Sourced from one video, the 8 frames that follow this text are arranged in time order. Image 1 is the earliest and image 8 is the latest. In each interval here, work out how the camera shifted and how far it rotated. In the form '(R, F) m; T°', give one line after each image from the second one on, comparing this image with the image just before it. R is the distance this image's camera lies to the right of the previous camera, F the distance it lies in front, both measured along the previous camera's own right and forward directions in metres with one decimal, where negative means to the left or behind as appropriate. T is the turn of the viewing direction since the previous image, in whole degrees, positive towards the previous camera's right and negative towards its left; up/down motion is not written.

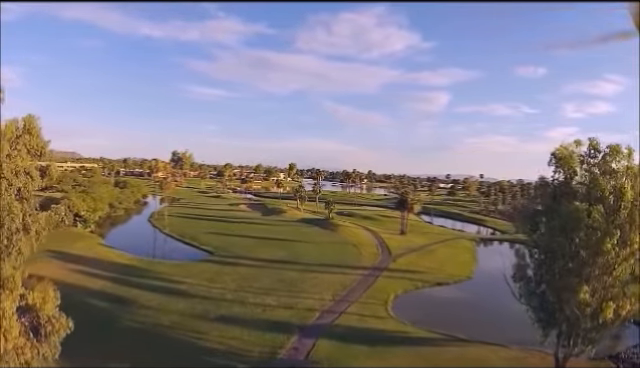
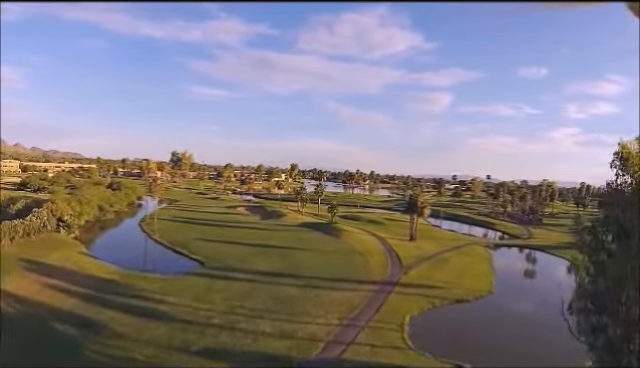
(-0.1, +2.1) m; 0°
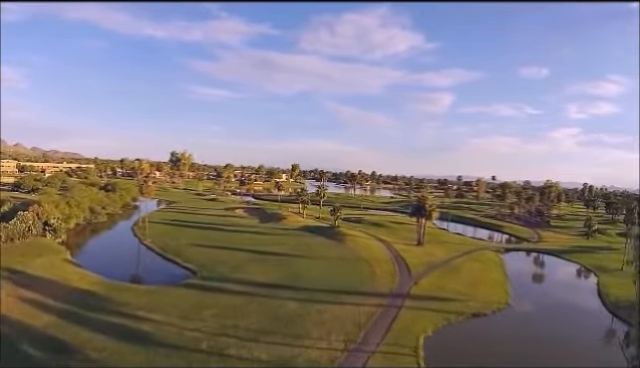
(-0.1, +1.5) m; 0°
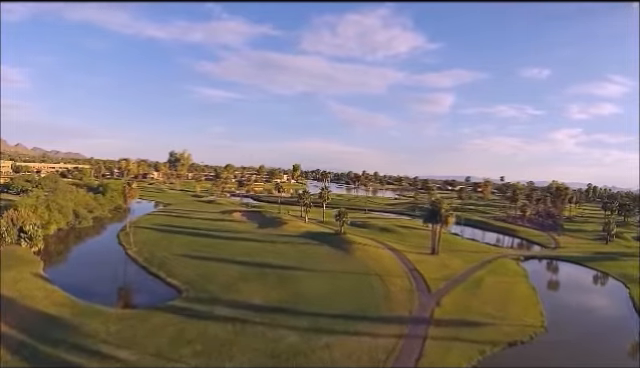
(-0.1, +2.4) m; 0°
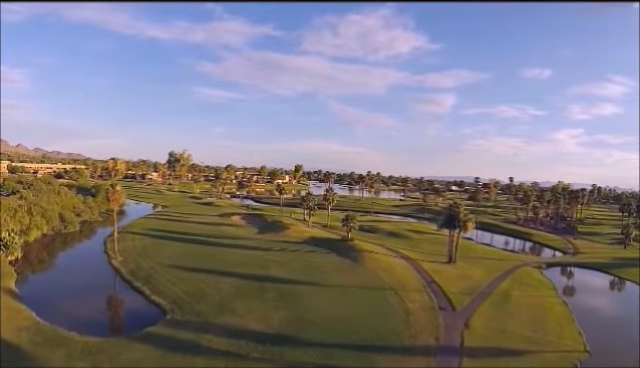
(-0.2, +2.1) m; 0°
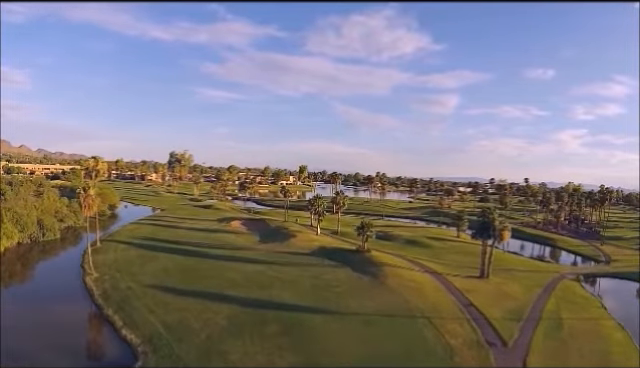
(-0.3, +2.9) m; 0°
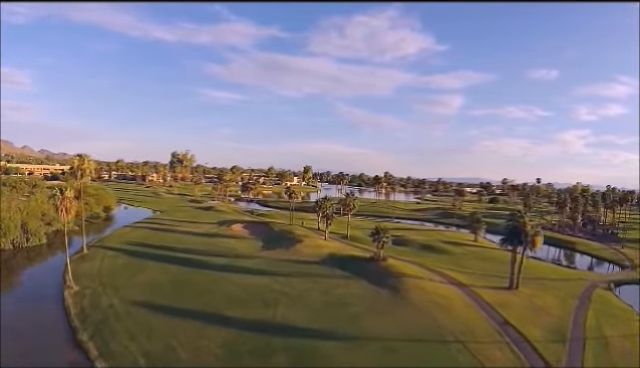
(-0.2, +1.9) m; 0°
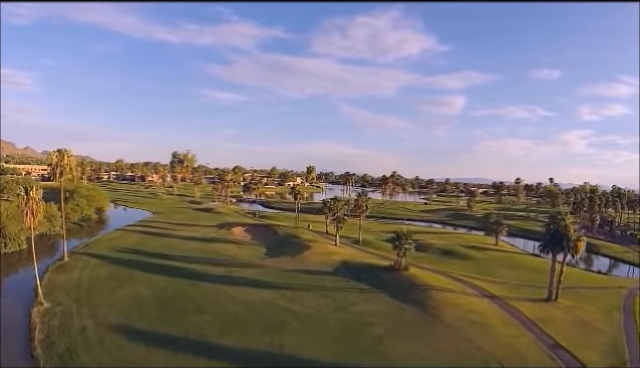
(-0.3, +2.1) m; 0°
